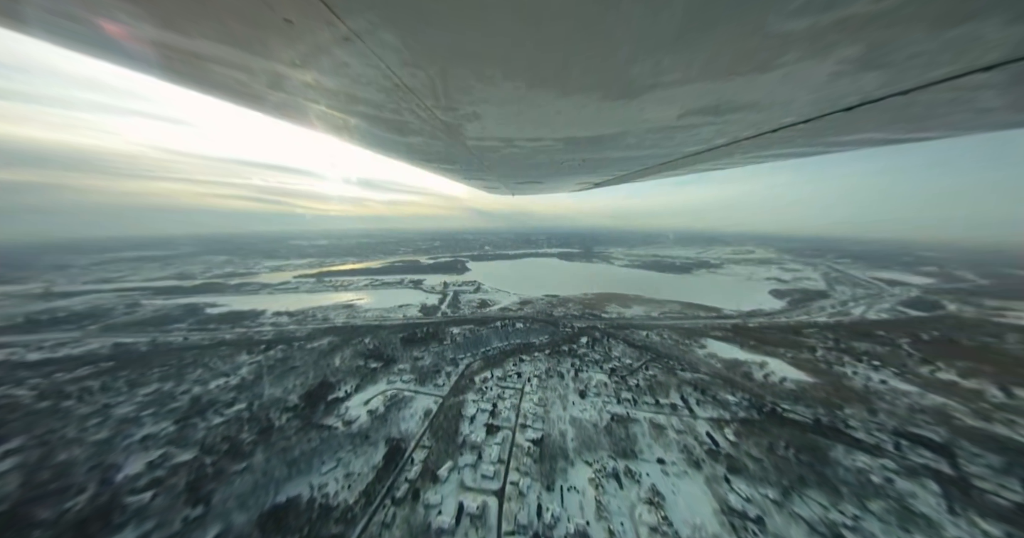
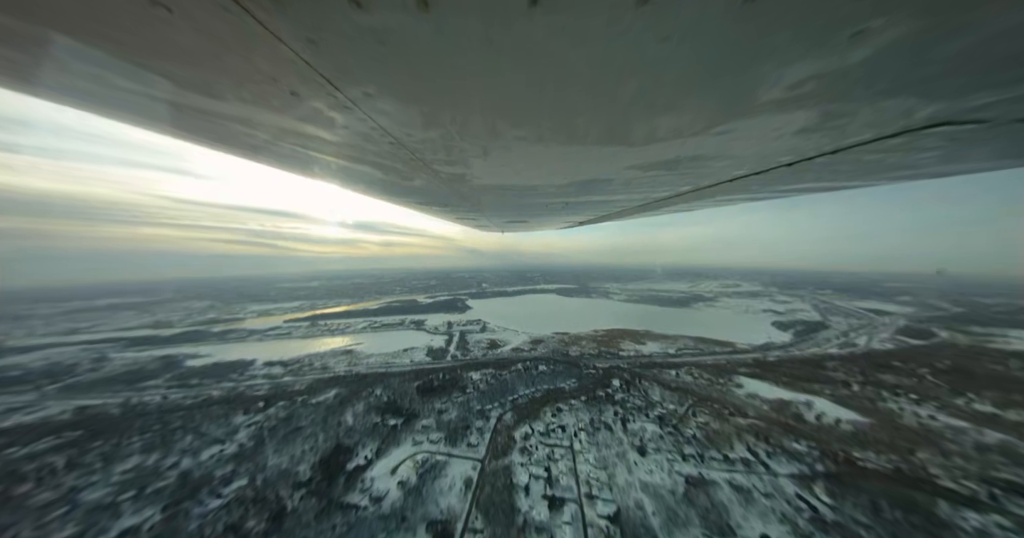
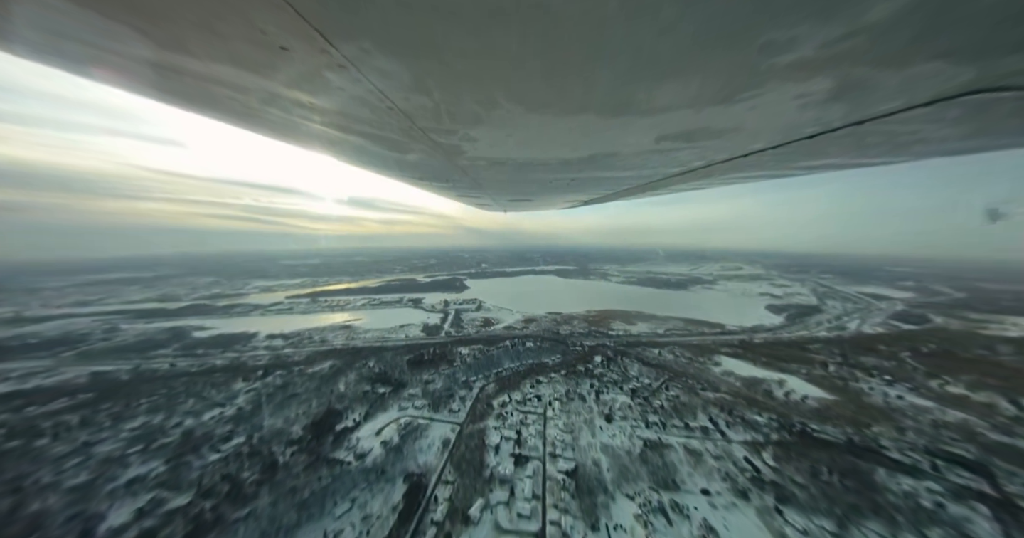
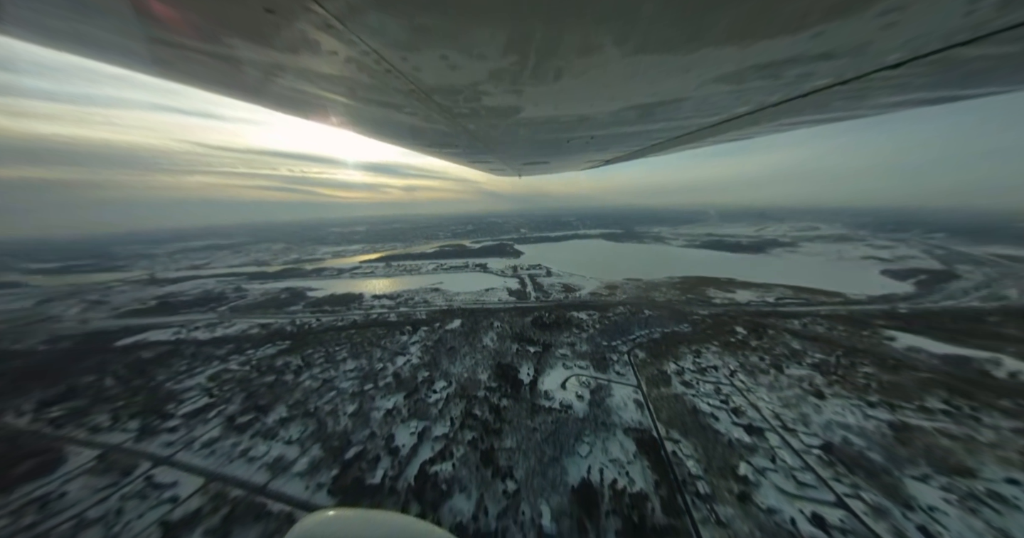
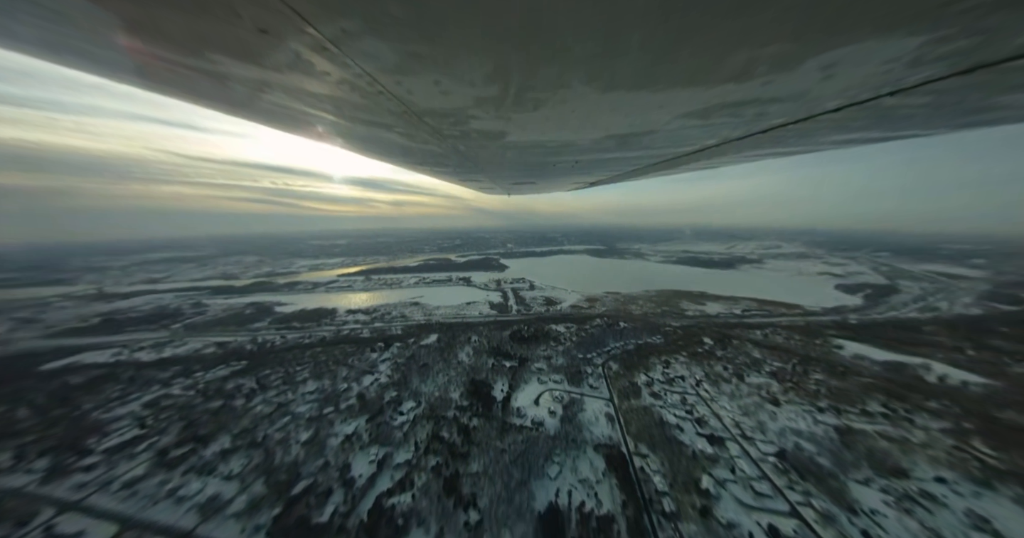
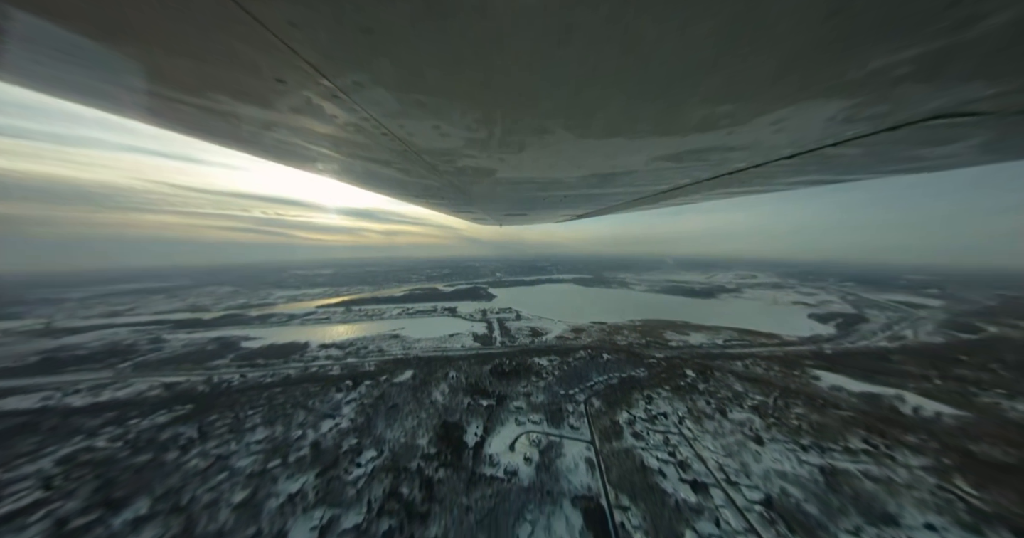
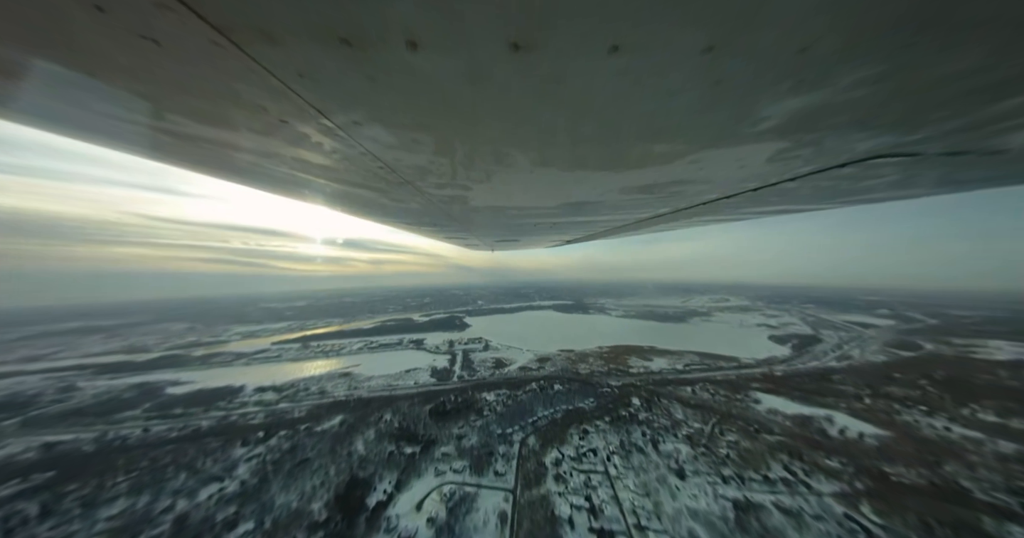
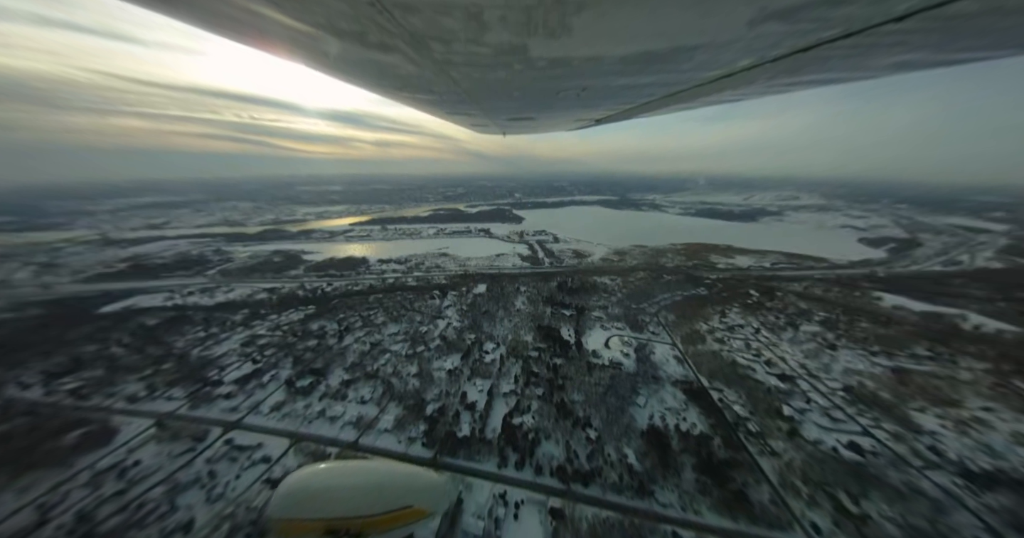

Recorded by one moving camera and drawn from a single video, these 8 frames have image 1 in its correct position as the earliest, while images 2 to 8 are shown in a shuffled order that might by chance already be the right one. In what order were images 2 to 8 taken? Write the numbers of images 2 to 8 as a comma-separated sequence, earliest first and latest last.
3, 2, 7, 6, 5, 4, 8
